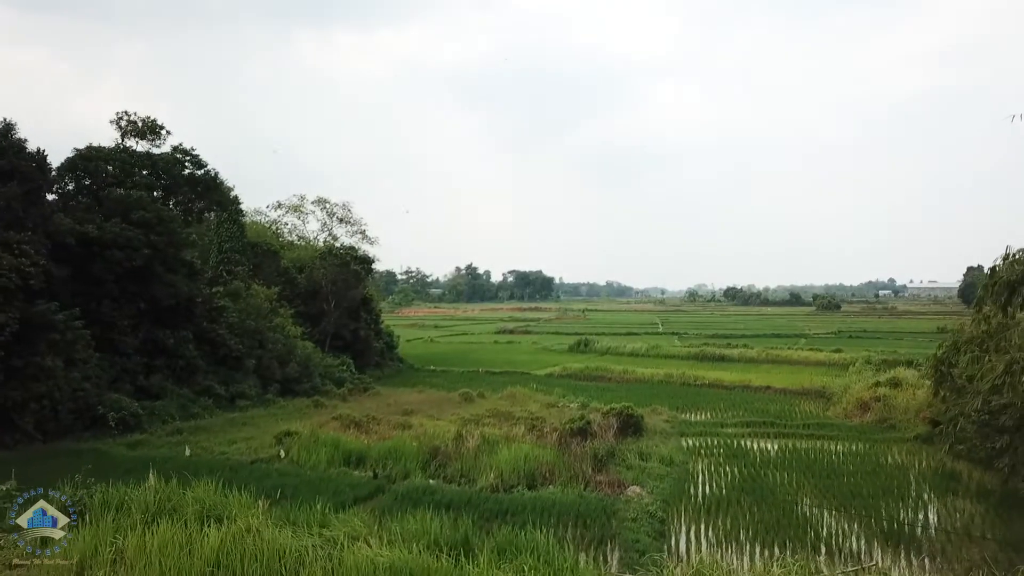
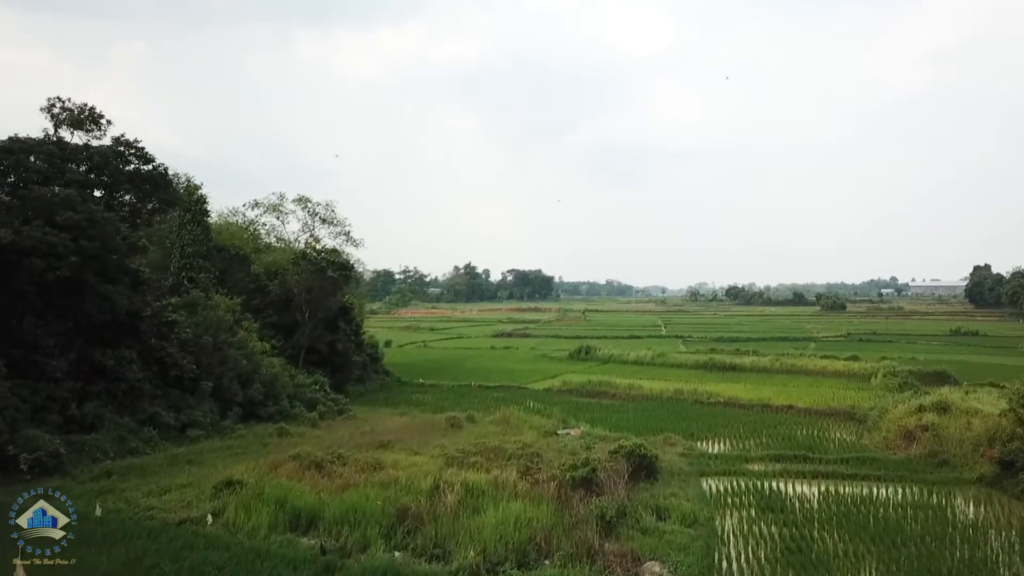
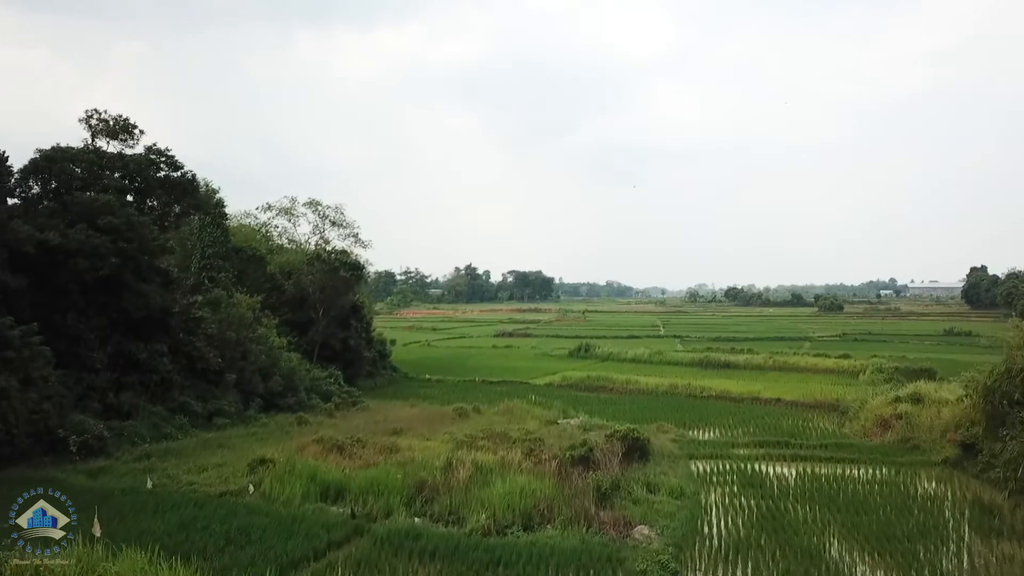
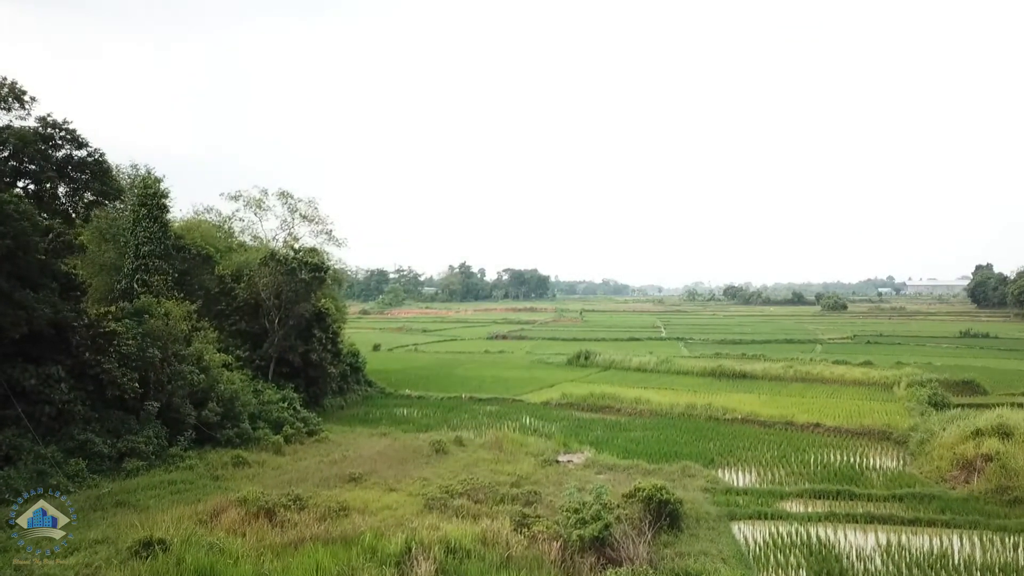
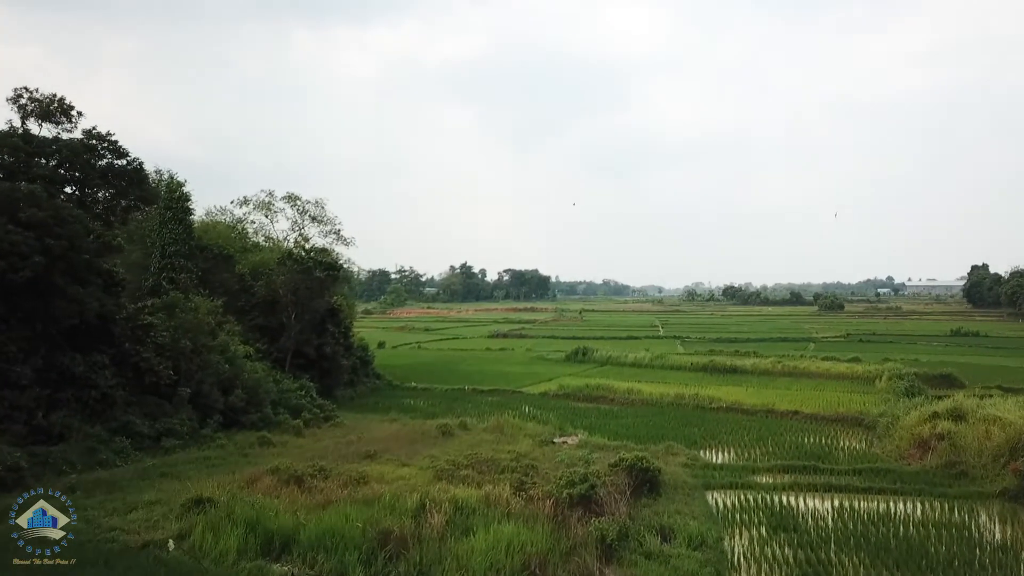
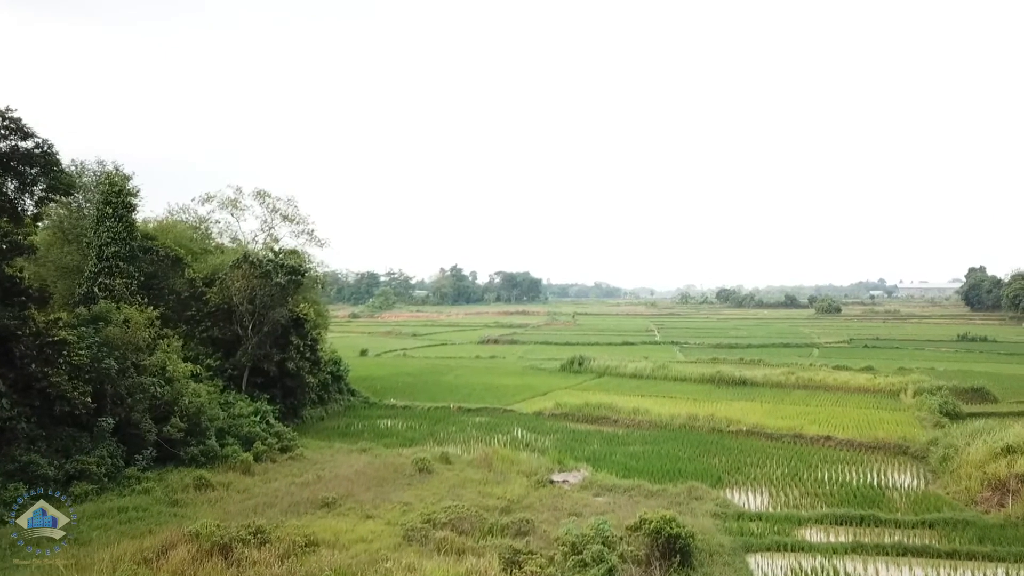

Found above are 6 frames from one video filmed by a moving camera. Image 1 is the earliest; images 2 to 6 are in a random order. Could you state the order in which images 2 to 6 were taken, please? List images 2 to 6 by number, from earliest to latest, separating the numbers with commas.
3, 2, 5, 4, 6
